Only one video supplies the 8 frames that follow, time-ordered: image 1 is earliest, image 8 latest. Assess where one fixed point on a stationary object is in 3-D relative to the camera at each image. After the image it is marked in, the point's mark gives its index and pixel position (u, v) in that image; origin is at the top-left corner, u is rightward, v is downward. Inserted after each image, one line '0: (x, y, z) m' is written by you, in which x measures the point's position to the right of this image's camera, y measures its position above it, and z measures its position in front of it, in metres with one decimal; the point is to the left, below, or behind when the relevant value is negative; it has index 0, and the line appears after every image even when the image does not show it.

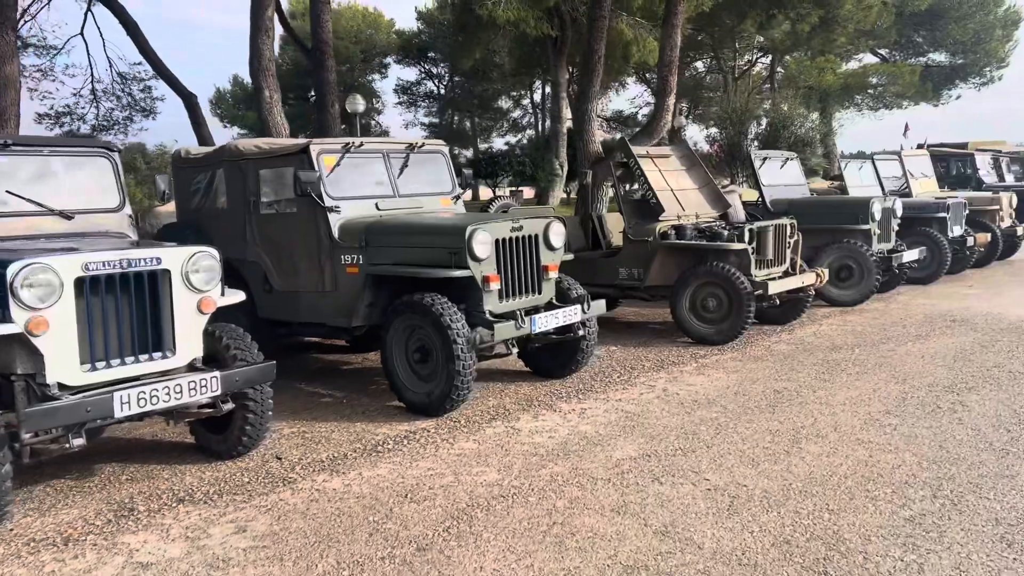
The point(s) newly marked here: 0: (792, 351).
0: (+2.3, -0.5, +7.0) m
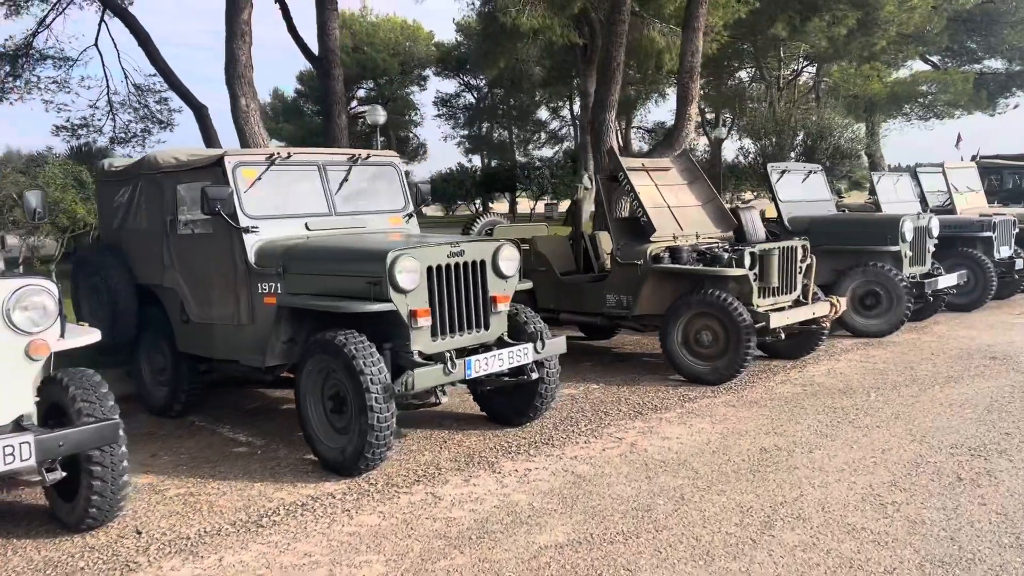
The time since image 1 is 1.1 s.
0: (+2.0, -0.8, +6.1) m
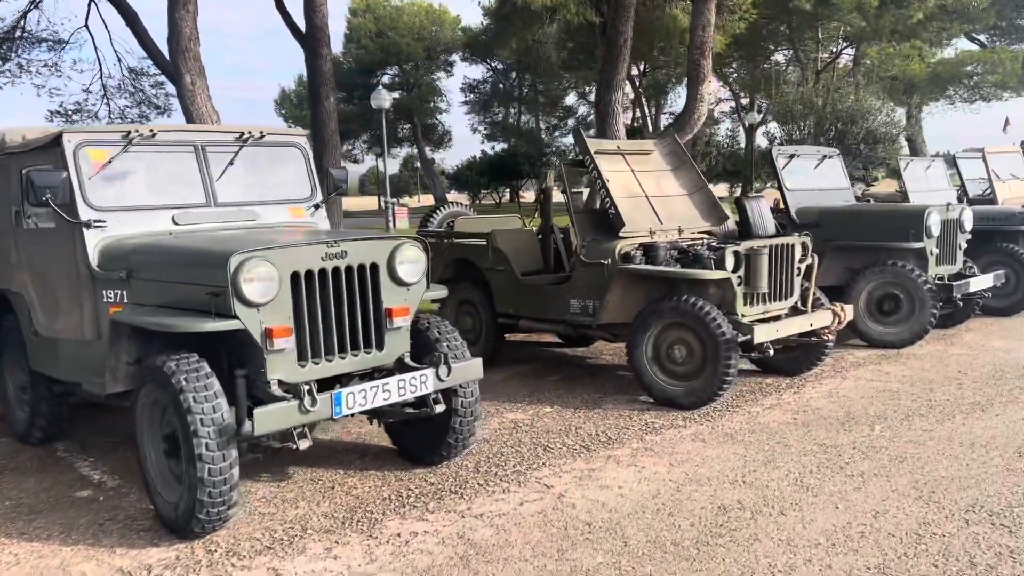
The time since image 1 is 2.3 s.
0: (+1.6, -0.8, +5.0) m
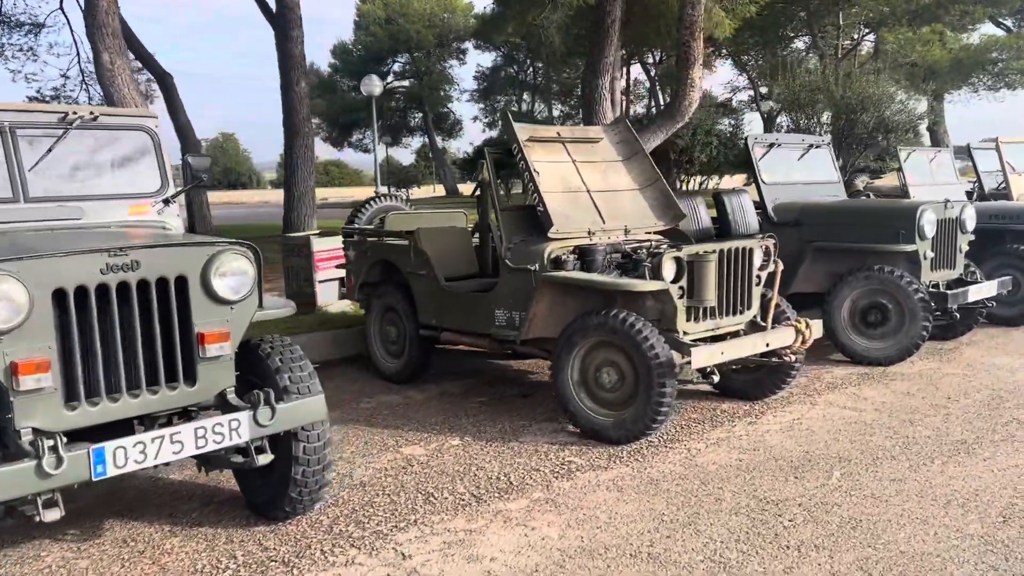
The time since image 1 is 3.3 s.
0: (+1.0, -0.9, +4.2) m
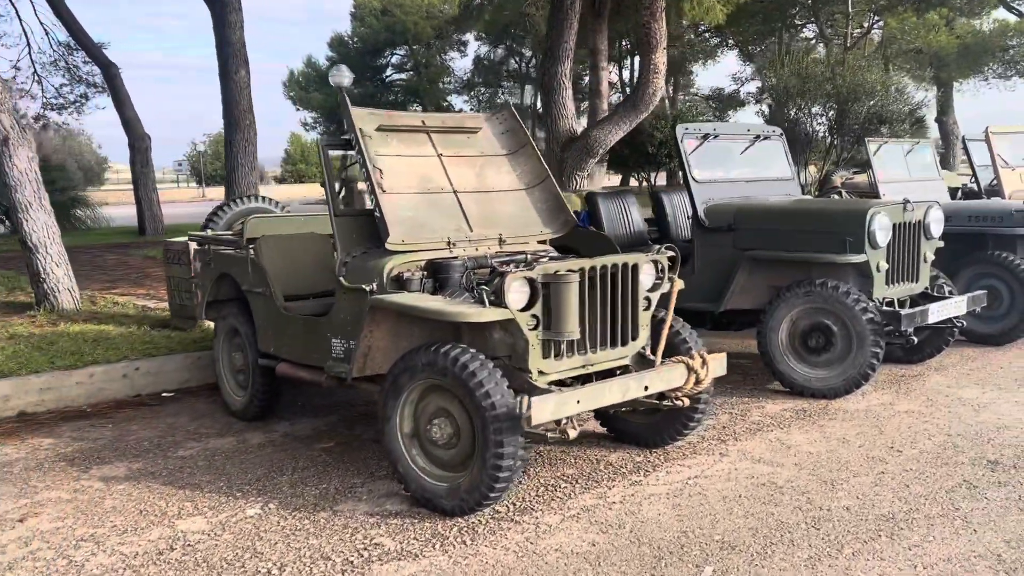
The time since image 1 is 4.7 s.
0: (+0.2, -1.0, +3.2) m
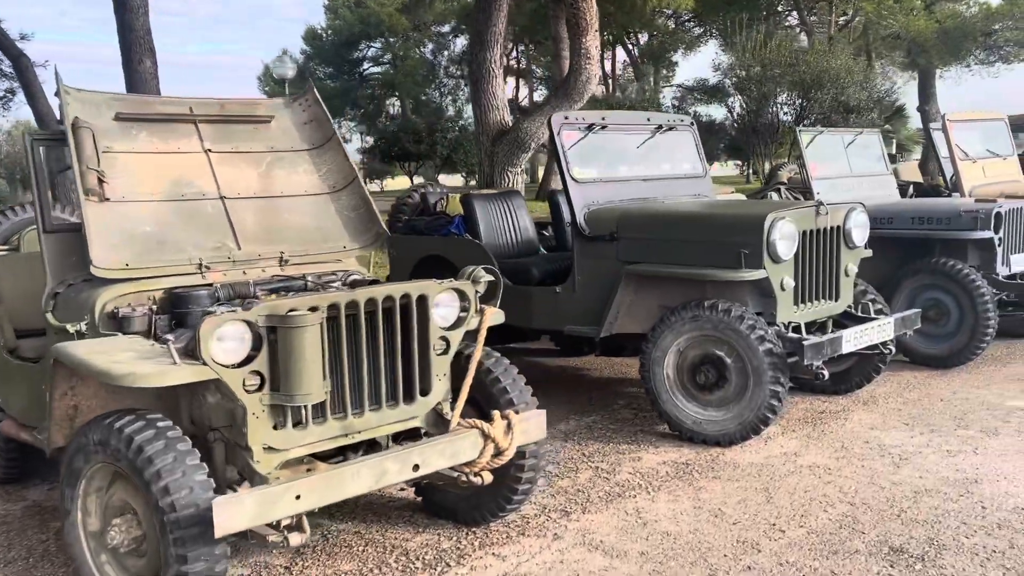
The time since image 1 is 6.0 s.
0: (-0.7, -1.2, +2.2) m
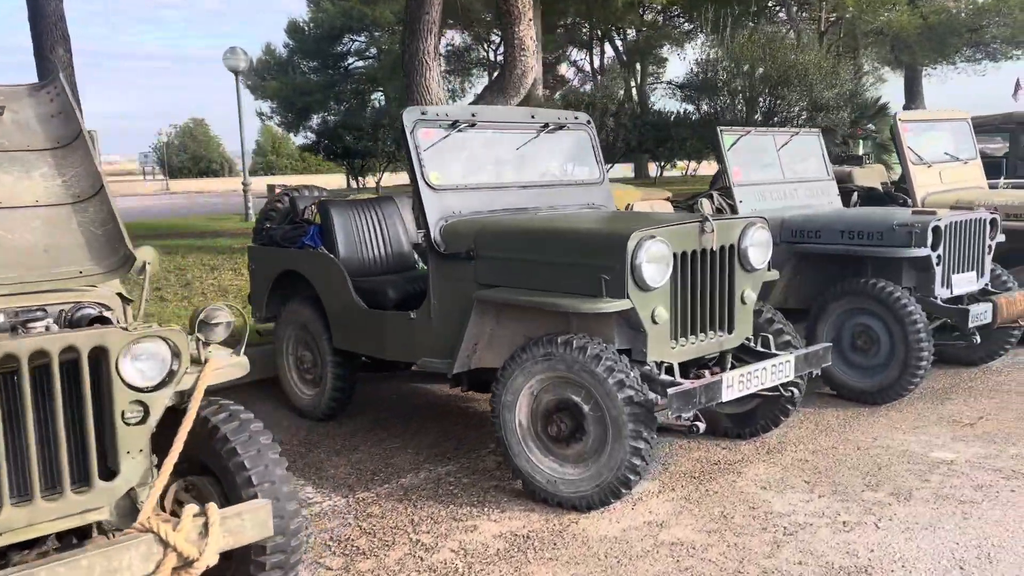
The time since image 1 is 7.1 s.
0: (-1.4, -1.3, +1.5) m
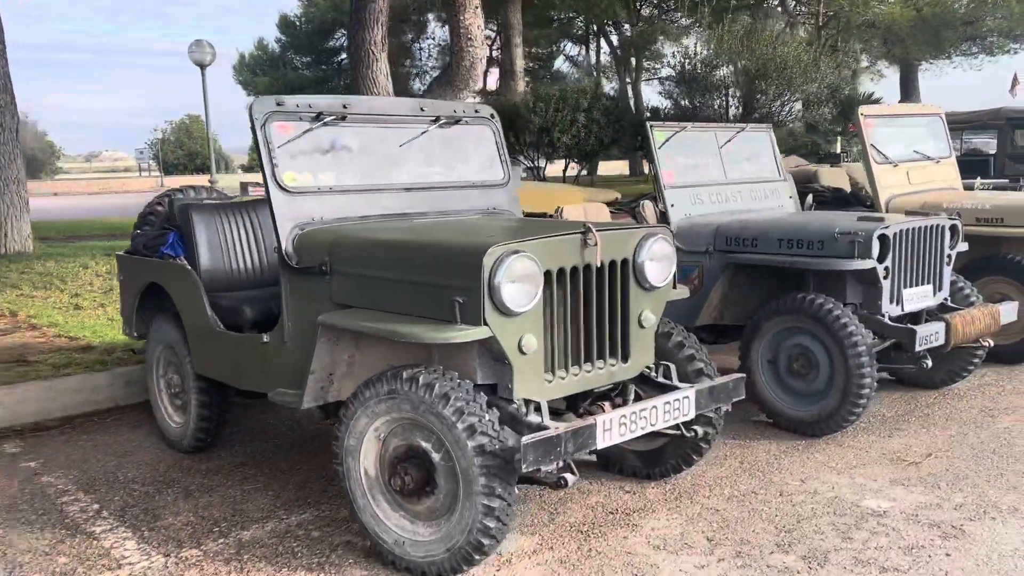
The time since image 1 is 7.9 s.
0: (-2.0, -1.4, +0.9) m
